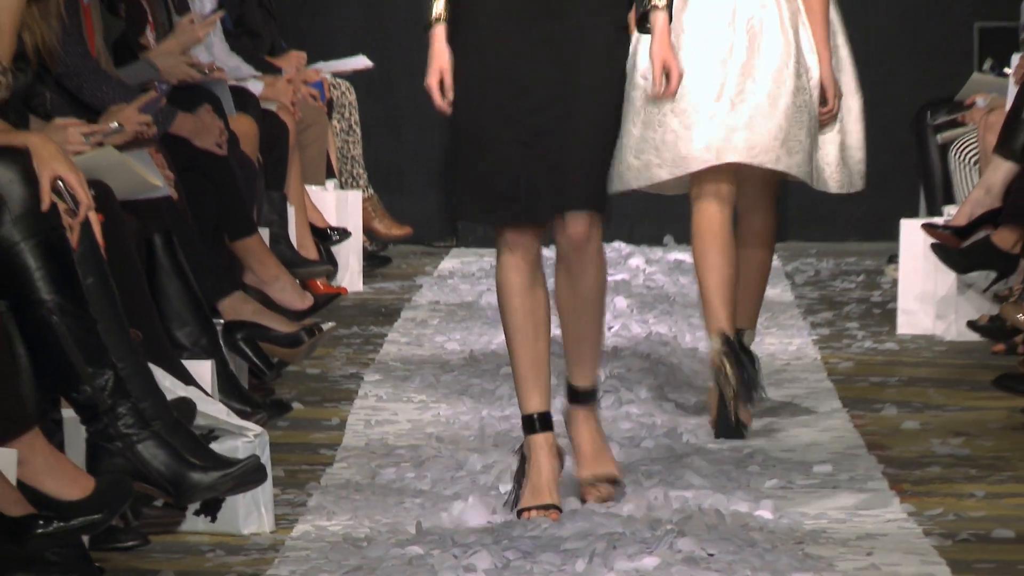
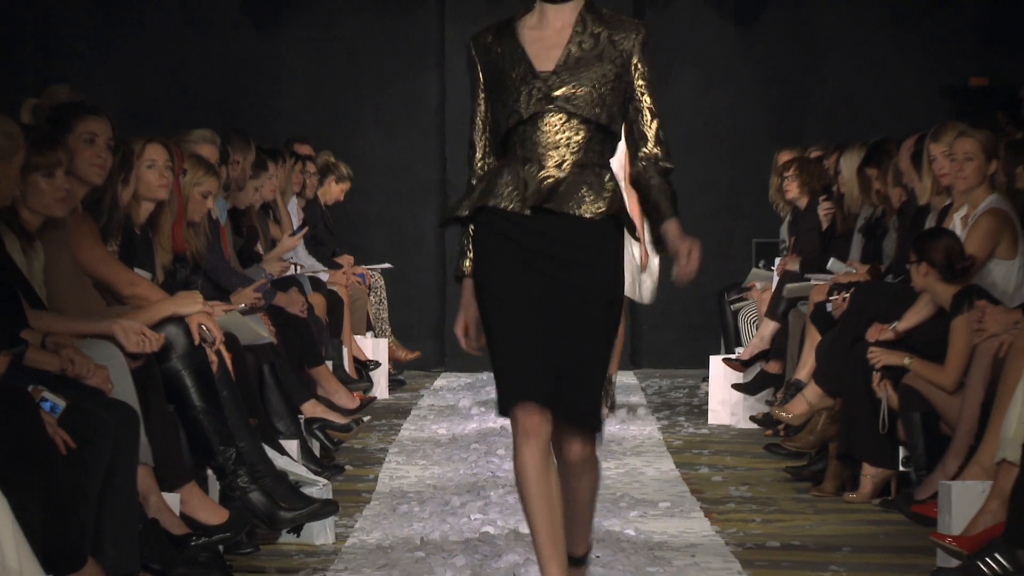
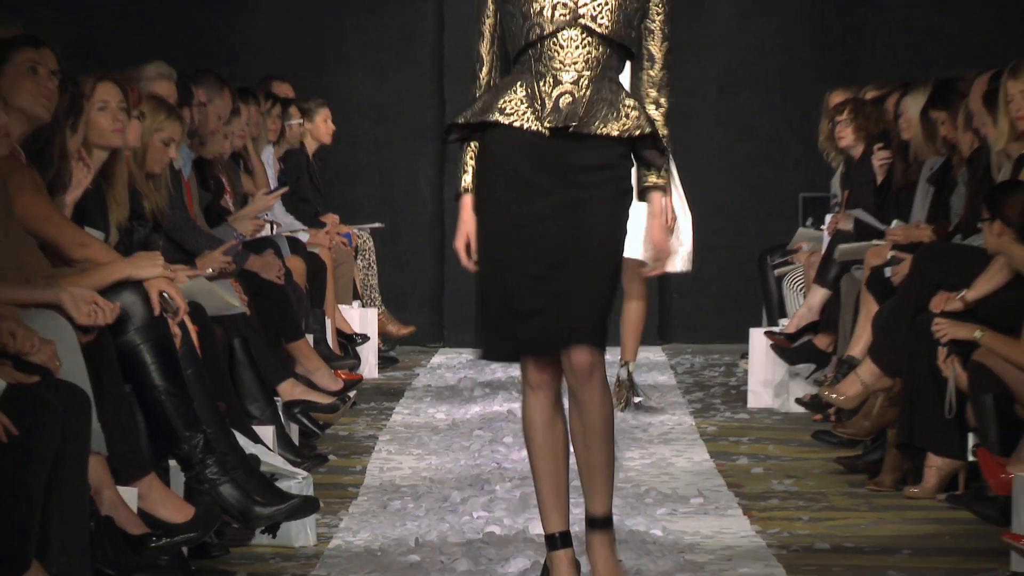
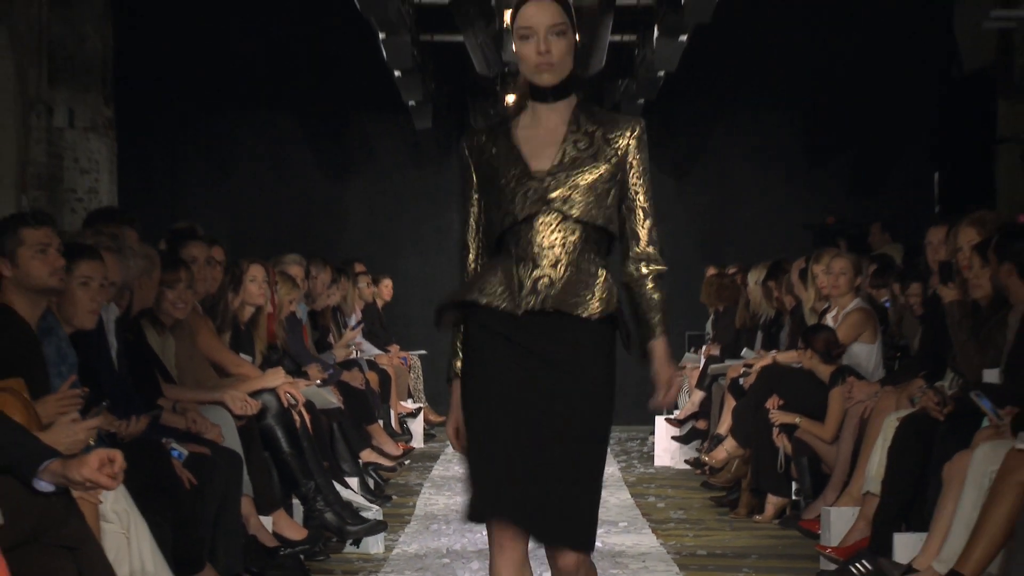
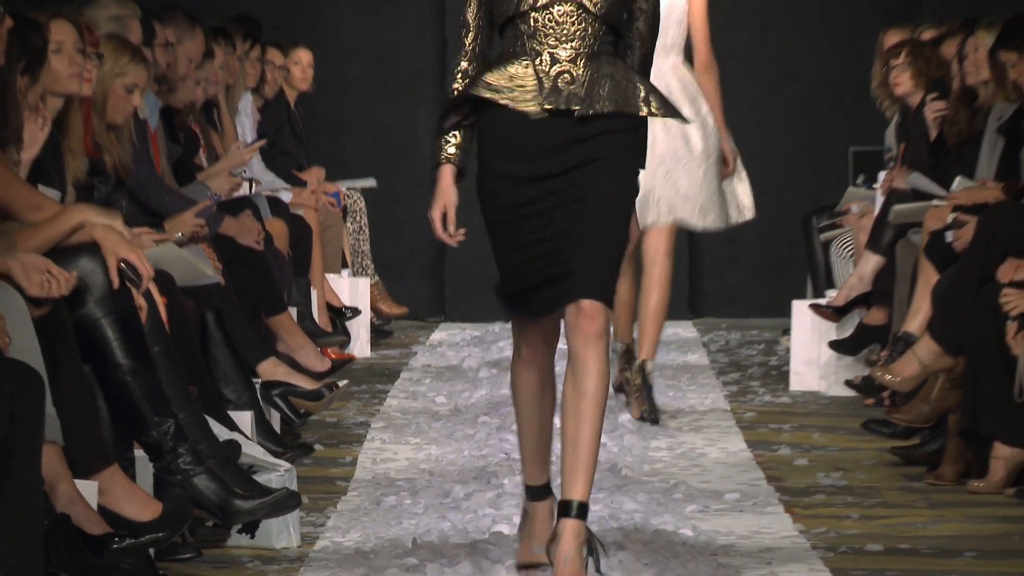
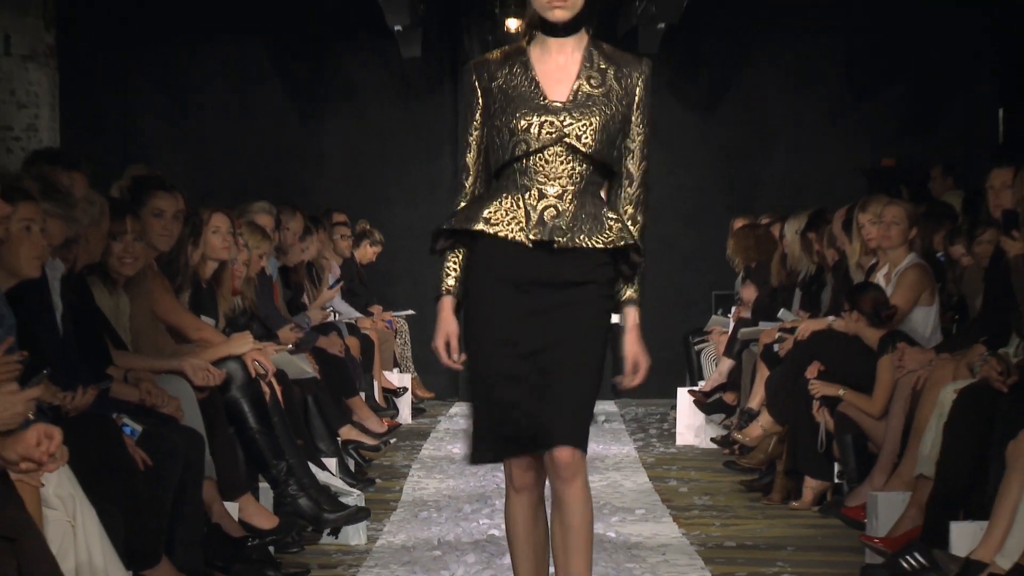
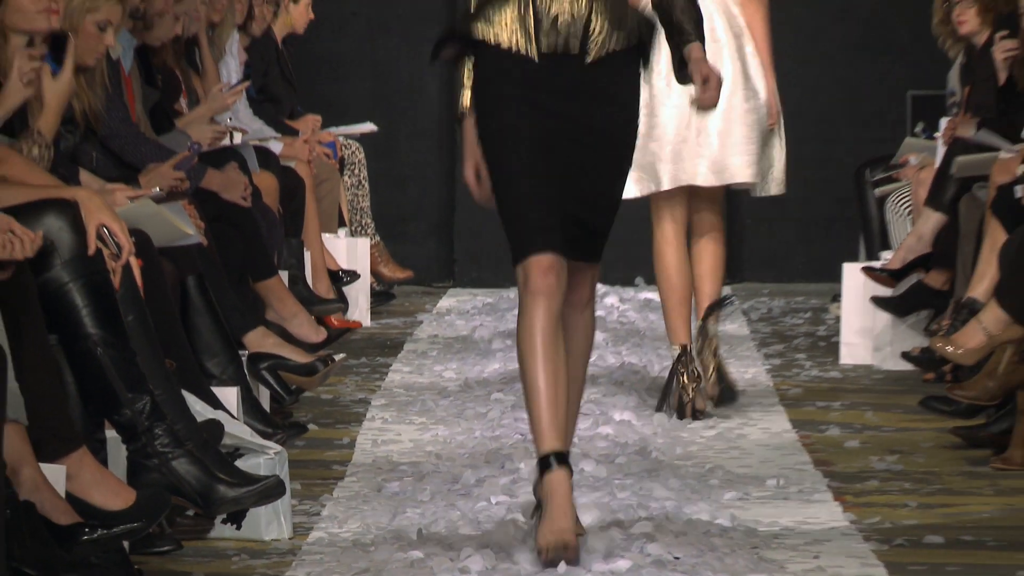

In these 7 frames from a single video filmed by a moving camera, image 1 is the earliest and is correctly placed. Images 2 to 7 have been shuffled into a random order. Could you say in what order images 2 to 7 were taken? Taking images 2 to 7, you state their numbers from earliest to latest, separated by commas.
7, 5, 3, 2, 6, 4
